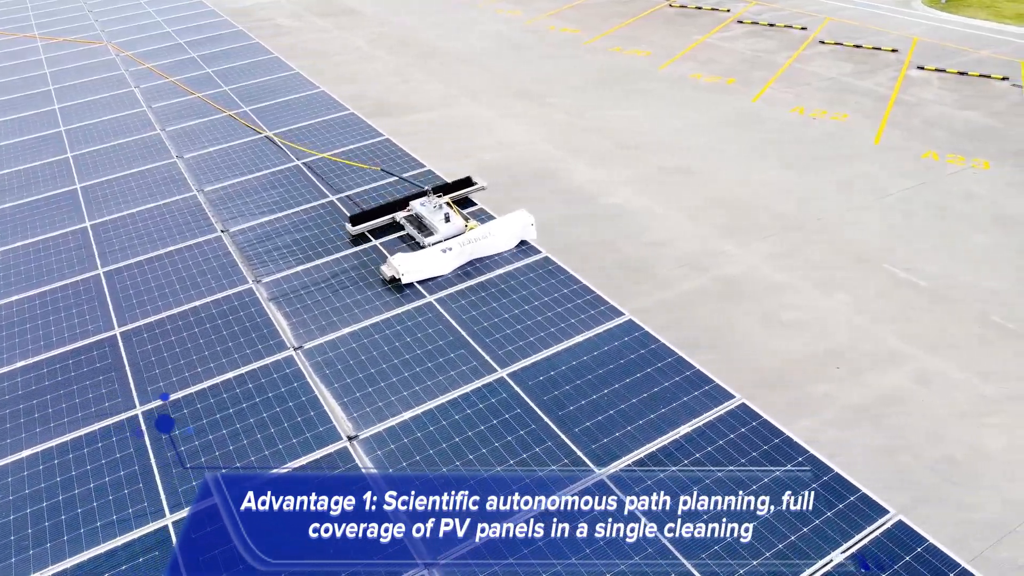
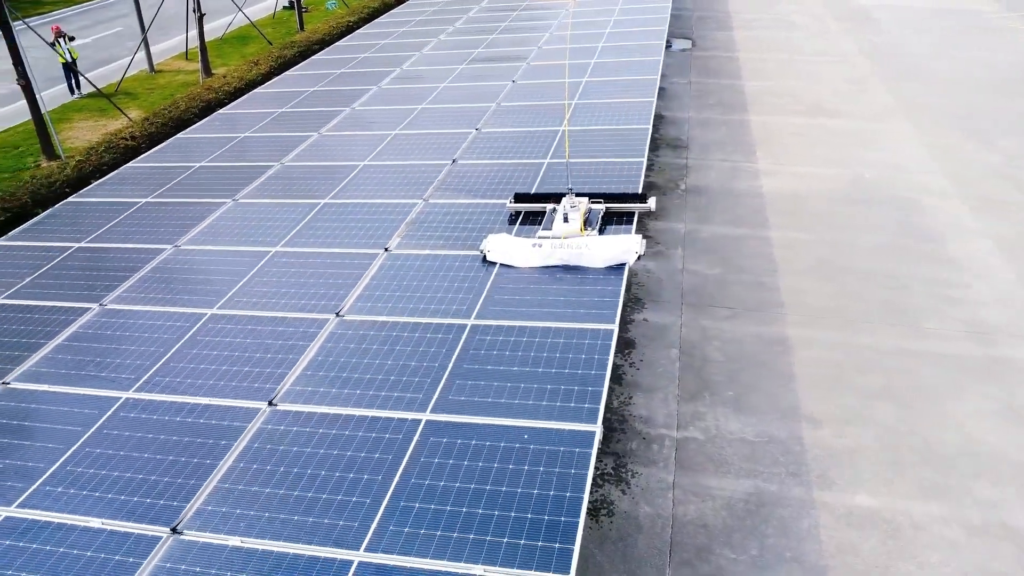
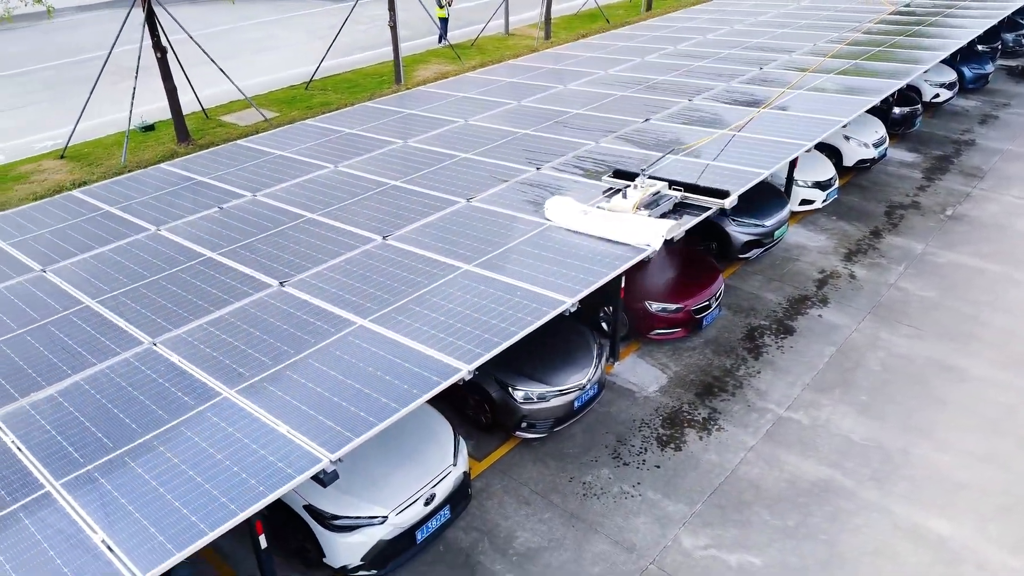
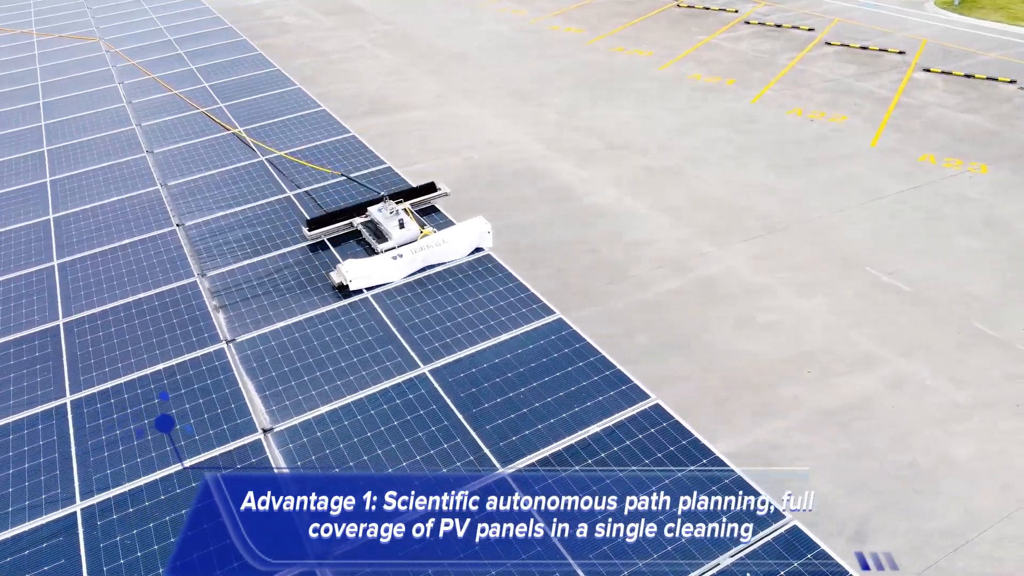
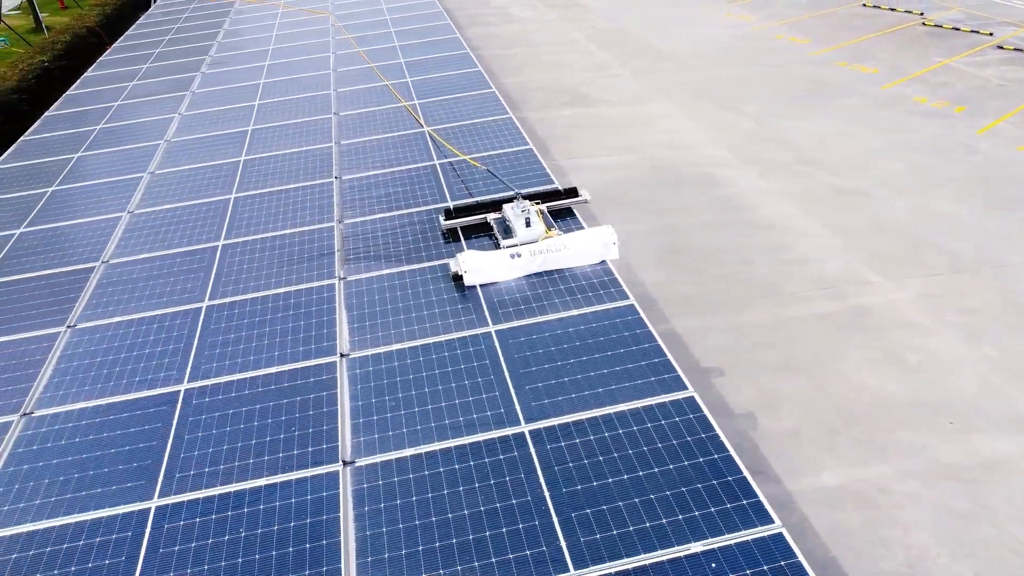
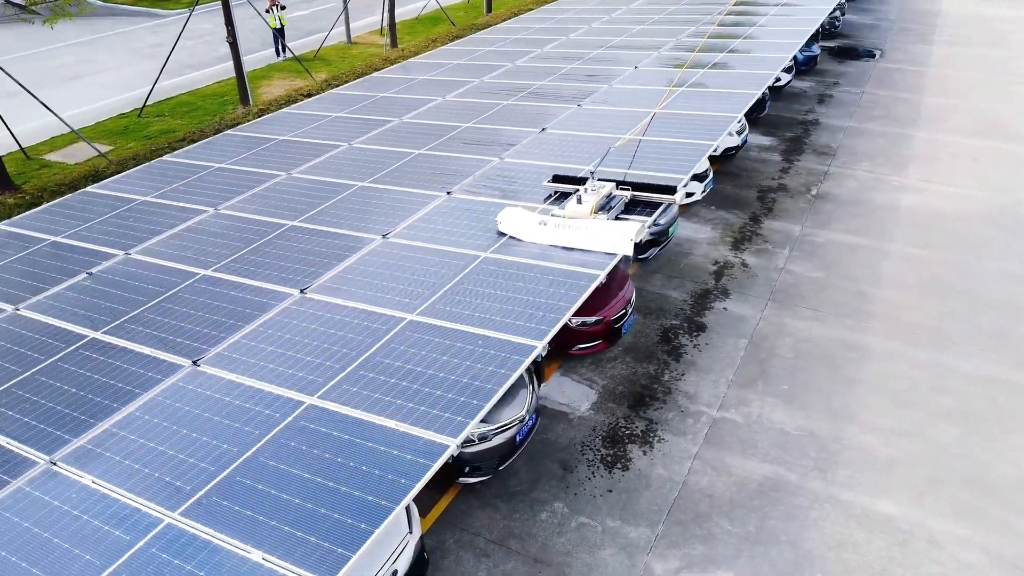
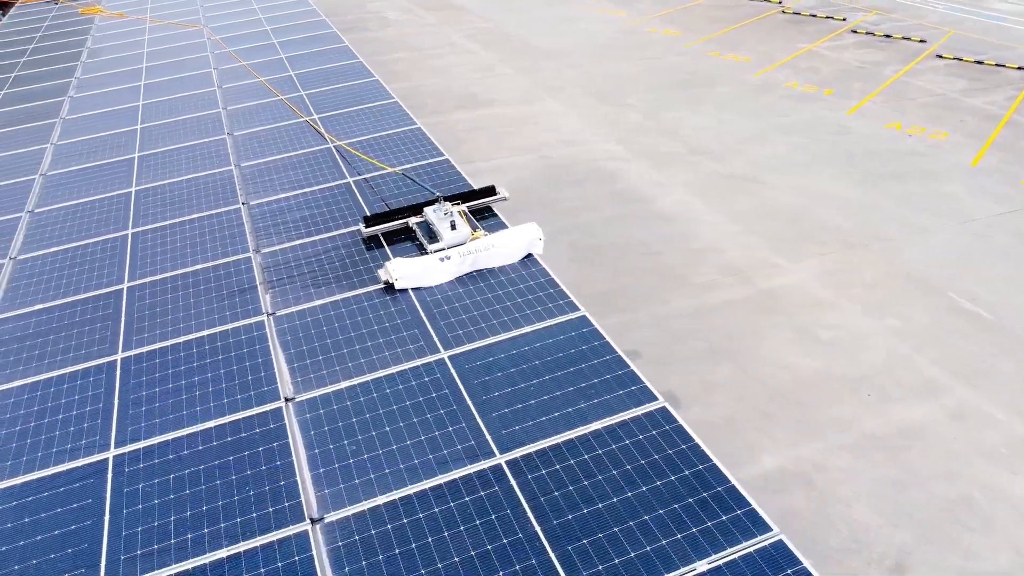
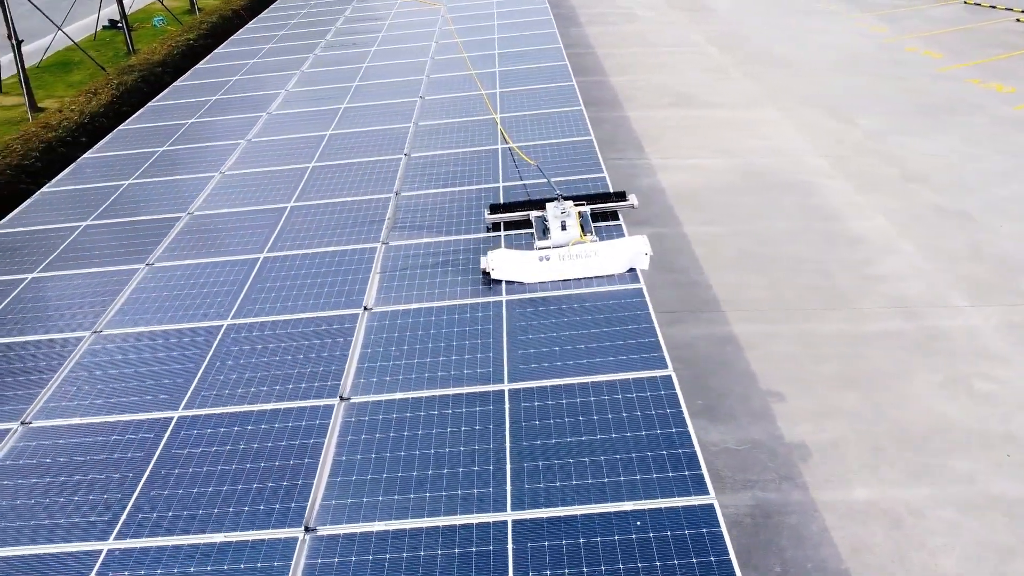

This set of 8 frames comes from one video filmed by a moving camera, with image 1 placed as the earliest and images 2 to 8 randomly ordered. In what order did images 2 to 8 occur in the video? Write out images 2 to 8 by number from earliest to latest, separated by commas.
4, 7, 5, 8, 2, 6, 3
